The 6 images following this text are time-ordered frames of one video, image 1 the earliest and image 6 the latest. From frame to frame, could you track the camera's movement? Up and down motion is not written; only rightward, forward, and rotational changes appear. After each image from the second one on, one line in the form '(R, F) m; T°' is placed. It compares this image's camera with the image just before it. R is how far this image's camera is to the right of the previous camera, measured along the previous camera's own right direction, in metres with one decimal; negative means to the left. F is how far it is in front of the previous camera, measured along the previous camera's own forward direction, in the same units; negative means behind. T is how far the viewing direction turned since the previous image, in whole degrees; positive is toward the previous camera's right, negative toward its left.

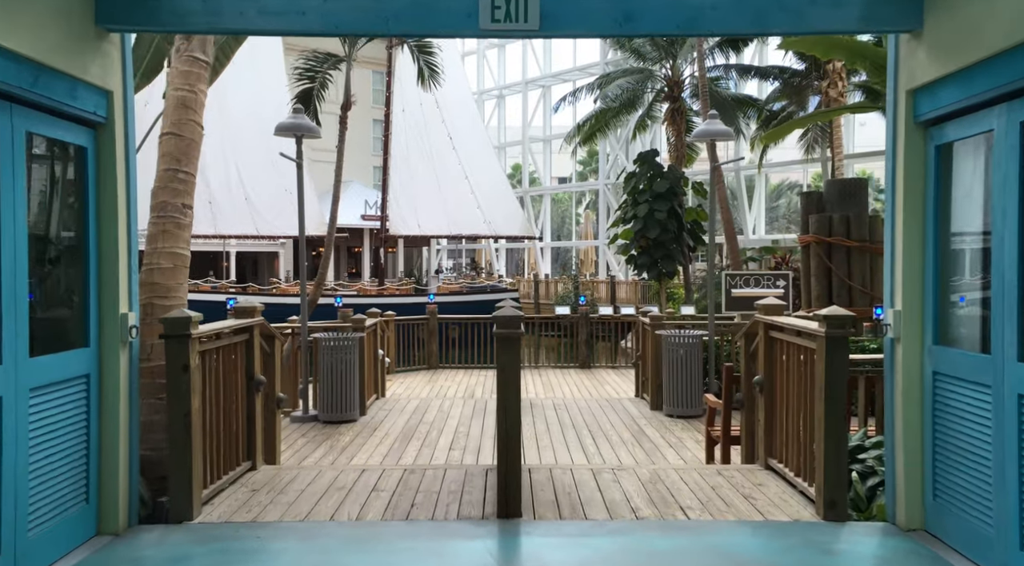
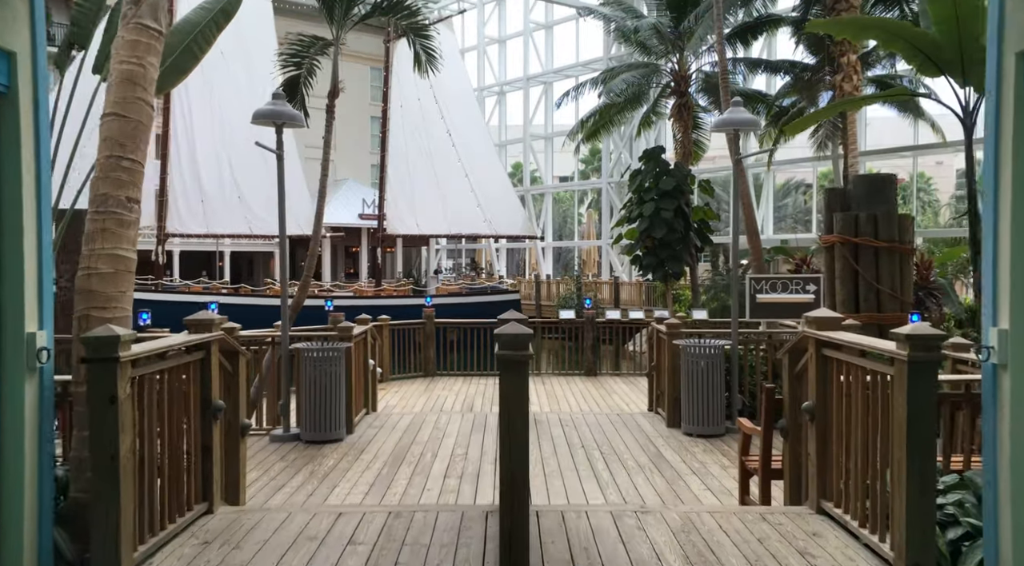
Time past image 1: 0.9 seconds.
(0.0, +0.7) m; 0°
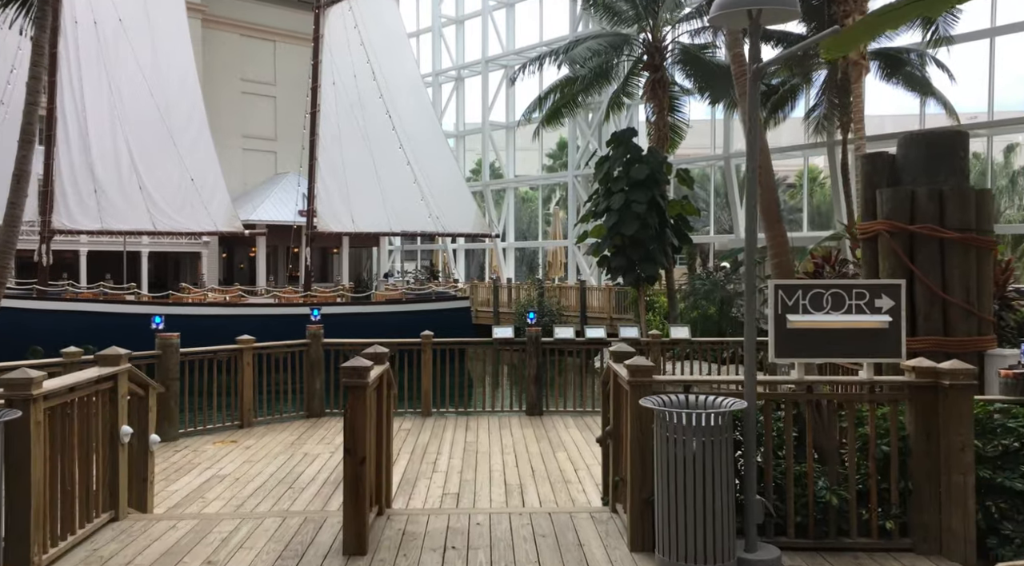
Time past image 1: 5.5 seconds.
(+0.7, +3.1) m; +2°
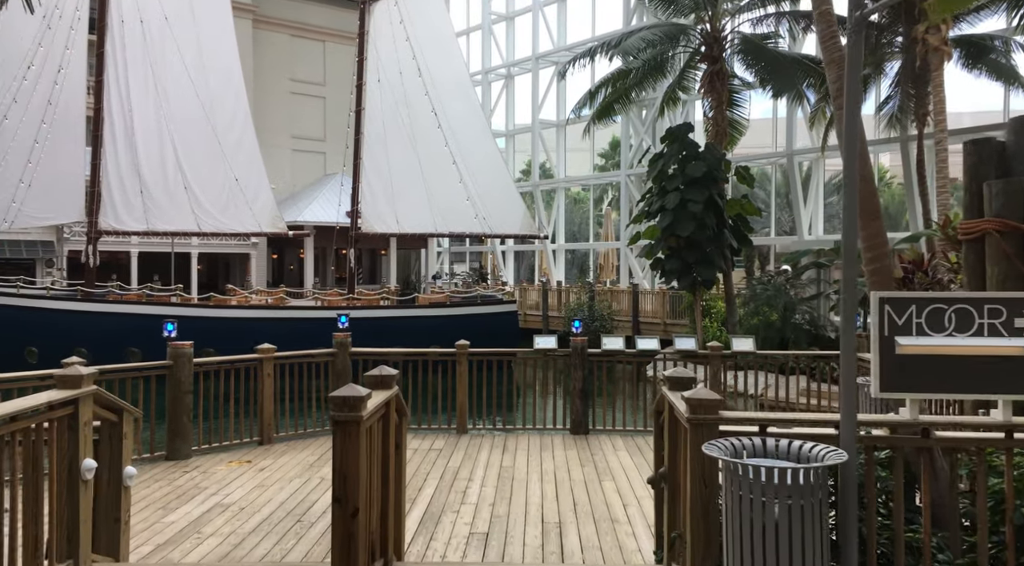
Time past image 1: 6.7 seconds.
(+0.1, +0.8) m; -4°
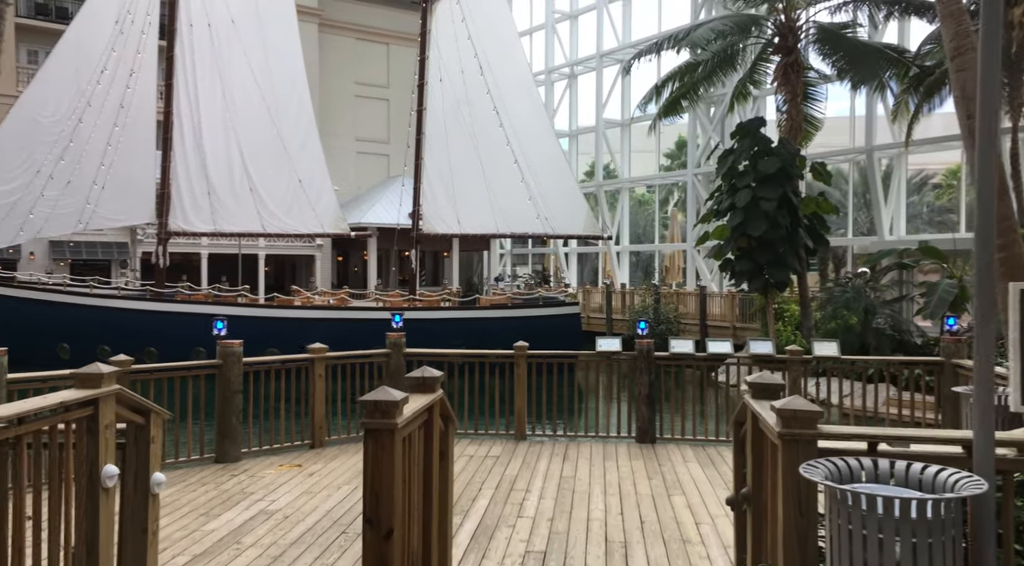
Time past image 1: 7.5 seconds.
(0.0, +0.4) m; -5°
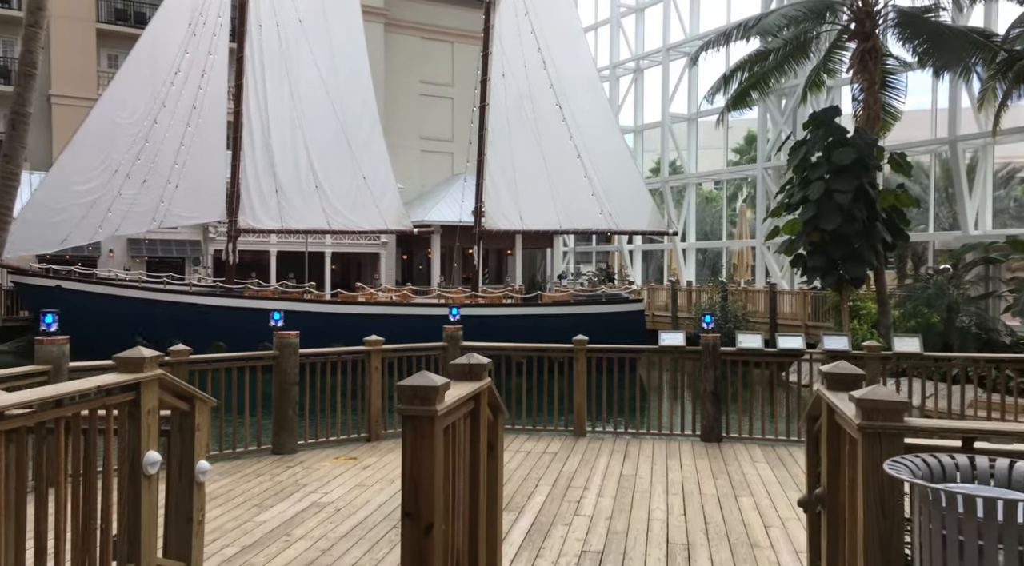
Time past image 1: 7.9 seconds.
(+0.1, +0.2) m; -5°
